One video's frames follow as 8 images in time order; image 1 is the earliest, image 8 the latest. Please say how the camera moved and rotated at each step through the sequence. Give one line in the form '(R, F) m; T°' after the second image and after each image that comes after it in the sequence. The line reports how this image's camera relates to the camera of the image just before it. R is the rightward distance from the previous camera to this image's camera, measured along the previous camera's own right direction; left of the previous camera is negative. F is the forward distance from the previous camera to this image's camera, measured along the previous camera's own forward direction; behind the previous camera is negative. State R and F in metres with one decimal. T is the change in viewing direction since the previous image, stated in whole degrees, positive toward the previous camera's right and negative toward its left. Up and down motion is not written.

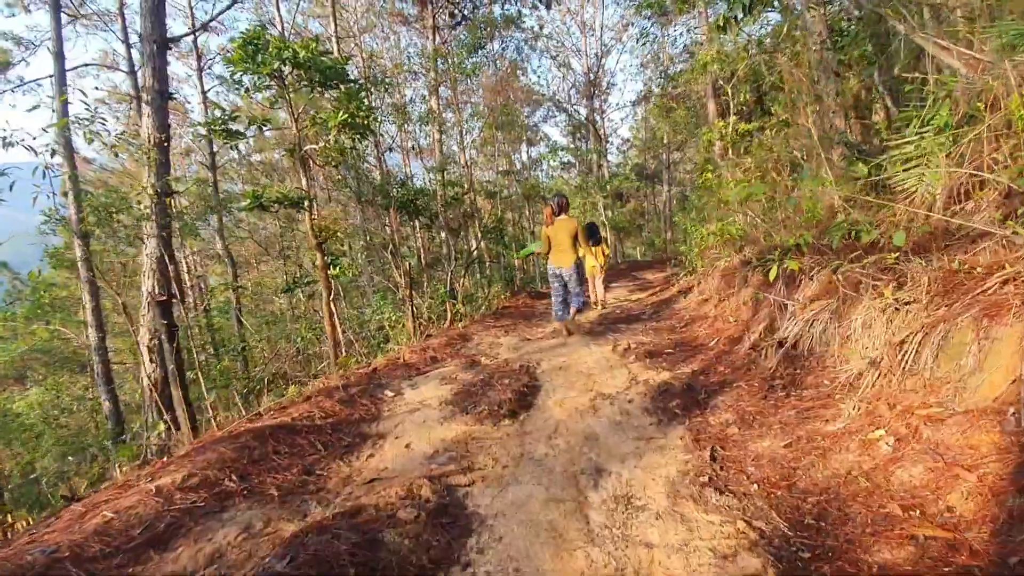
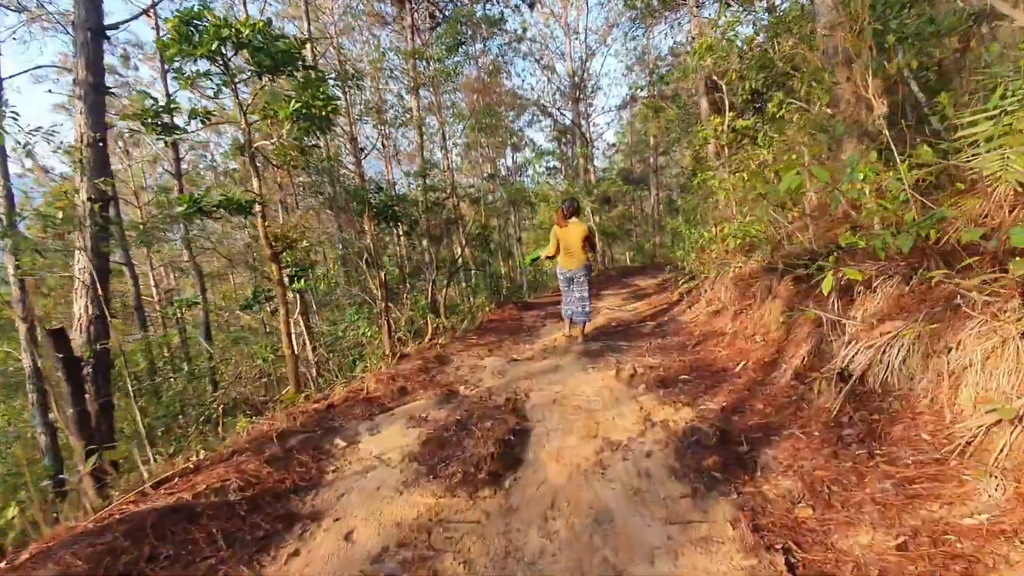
(0.0, +0.7) m; +1°
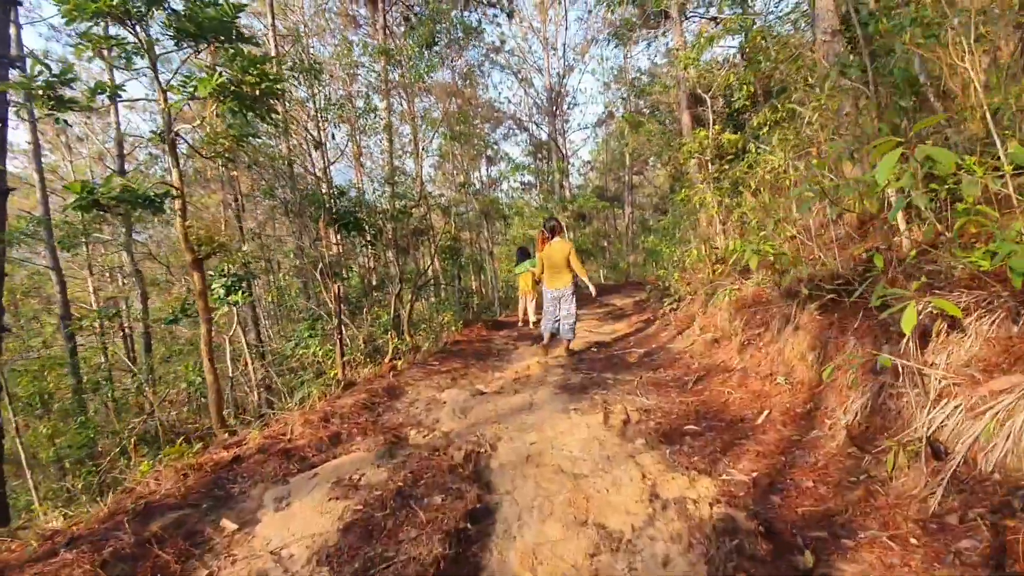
(0.0, +0.7) m; +3°
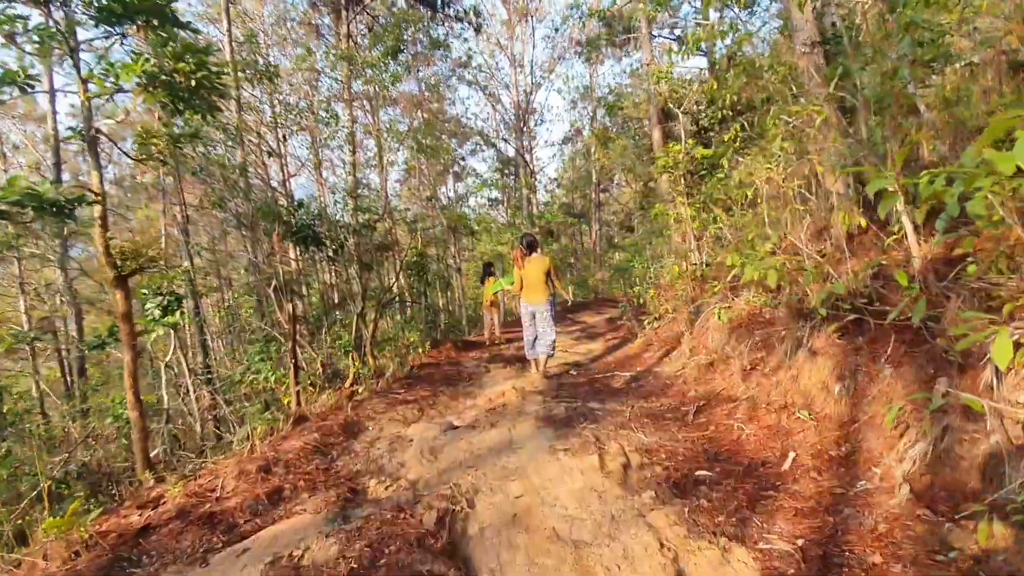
(-0.1, +0.4) m; +4°
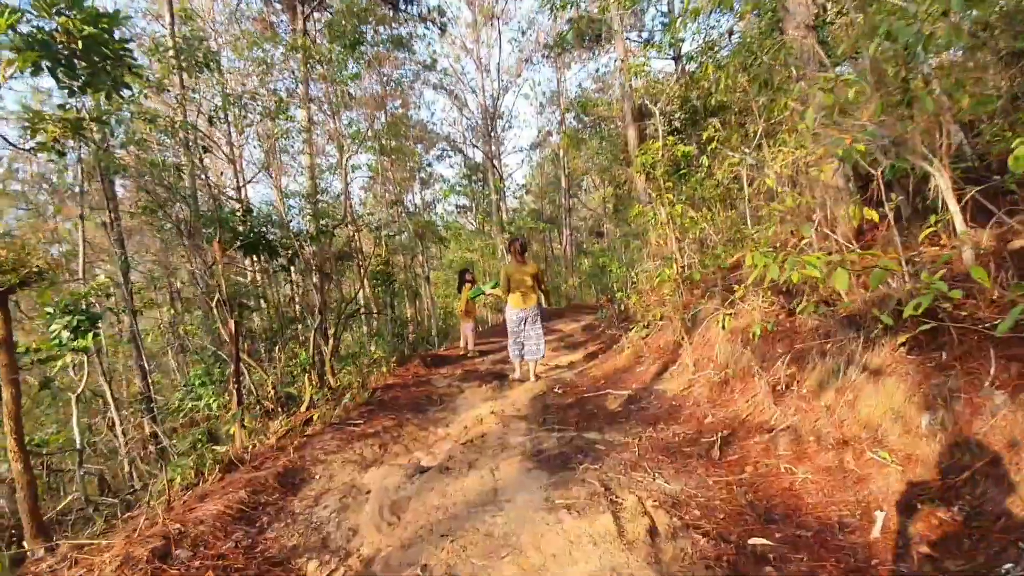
(0.0, +0.6) m; +3°
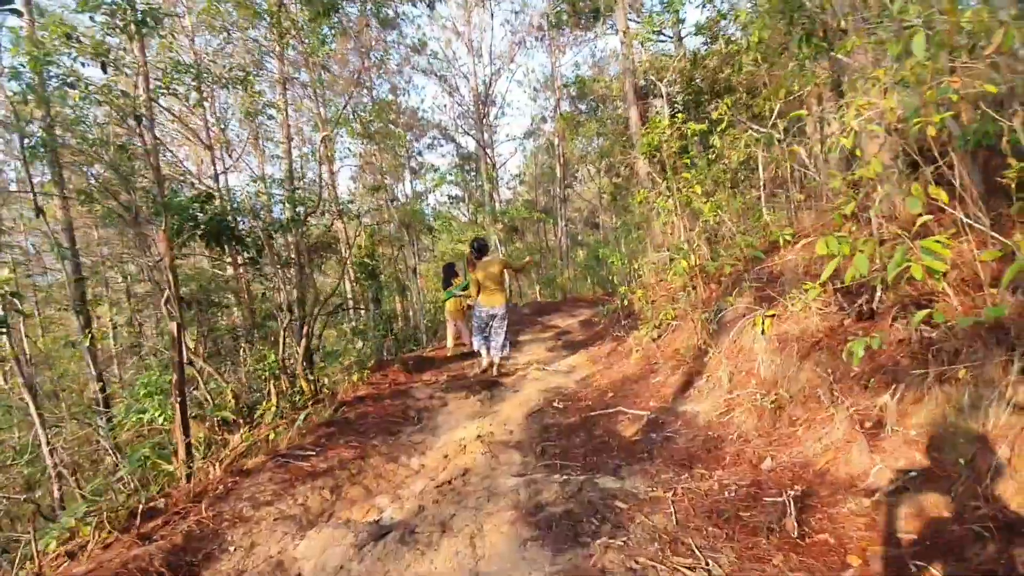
(0.0, +0.7) m; +1°
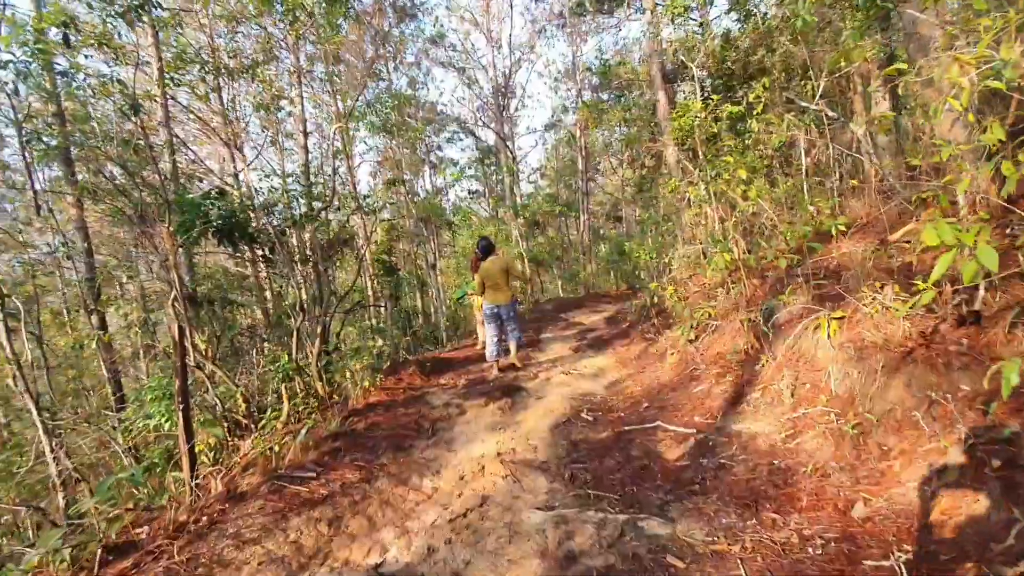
(0.0, +0.4) m; -2°
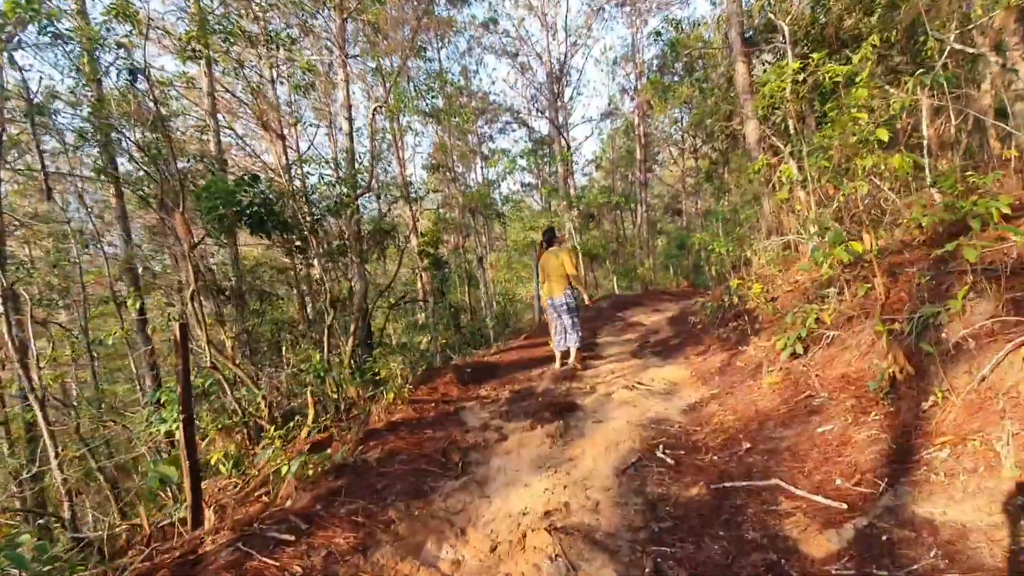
(0.0, +0.8) m; -6°
